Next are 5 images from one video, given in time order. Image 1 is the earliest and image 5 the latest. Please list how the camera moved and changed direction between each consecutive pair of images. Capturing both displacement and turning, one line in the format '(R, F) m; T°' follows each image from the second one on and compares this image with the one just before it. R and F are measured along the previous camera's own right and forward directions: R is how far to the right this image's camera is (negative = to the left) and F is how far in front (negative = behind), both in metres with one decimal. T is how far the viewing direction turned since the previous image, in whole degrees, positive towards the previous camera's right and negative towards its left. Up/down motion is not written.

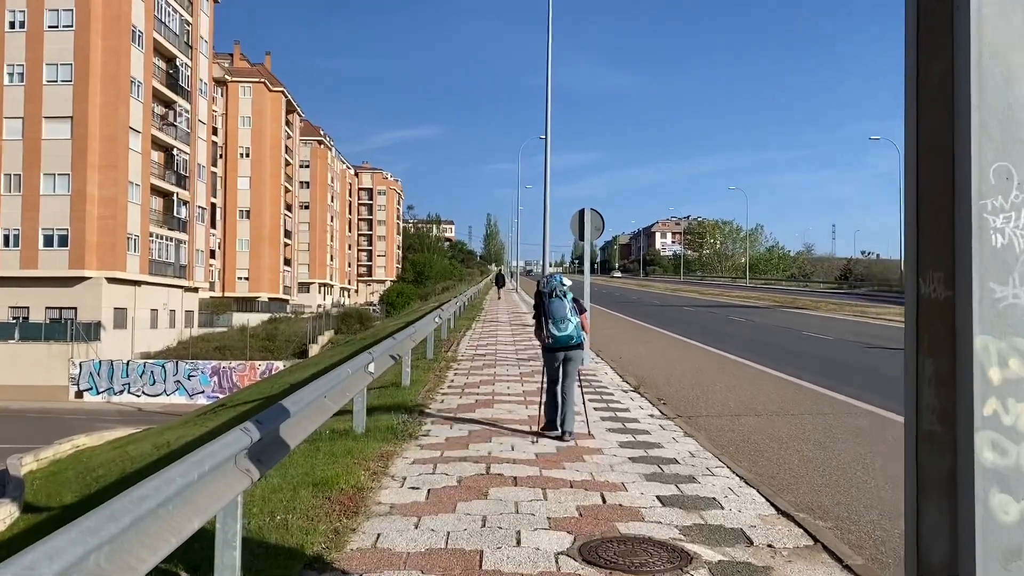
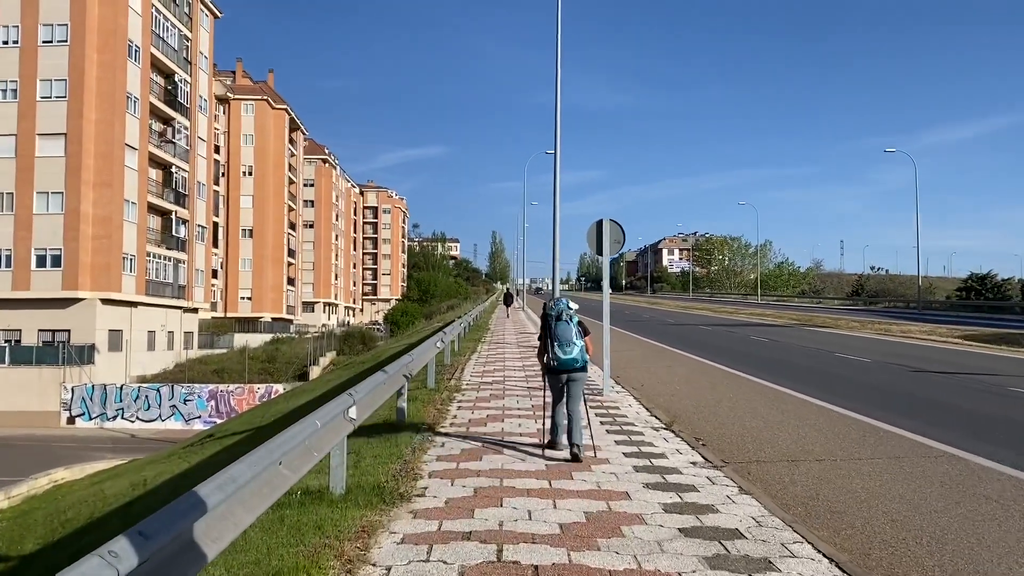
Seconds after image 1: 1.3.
(-0.1, +1.4) m; 0°
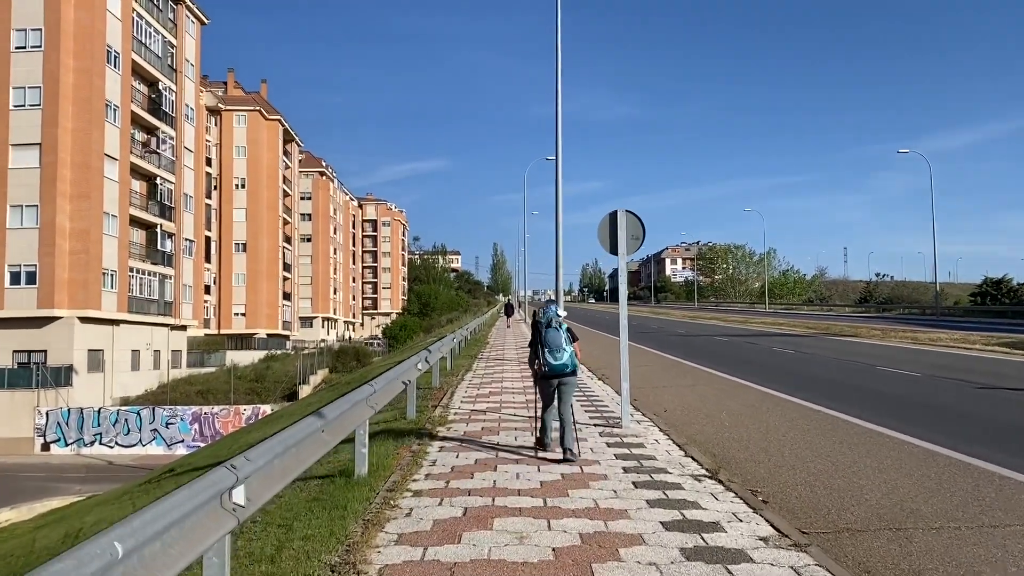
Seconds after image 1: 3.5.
(+0.1, +2.1) m; 0°
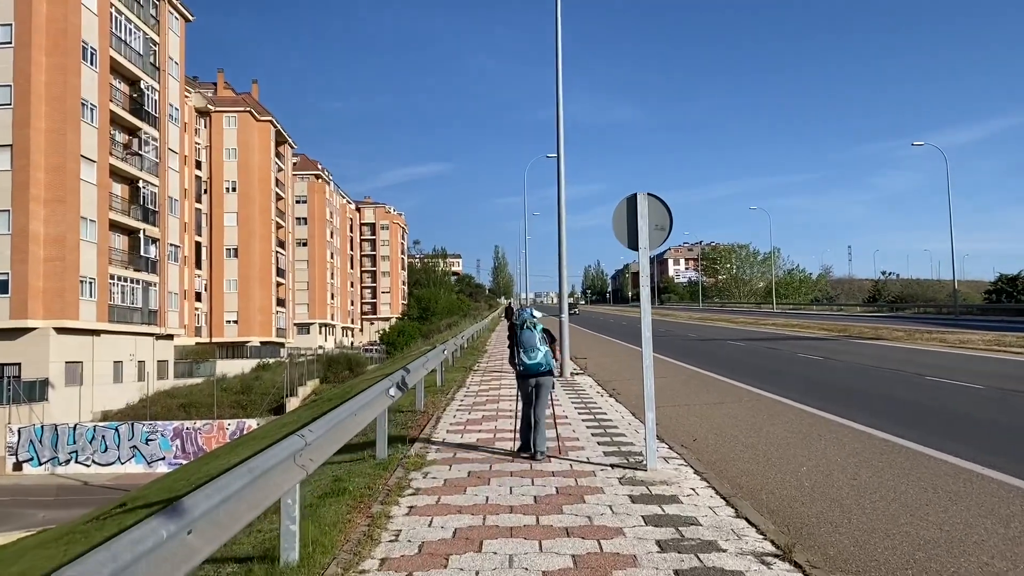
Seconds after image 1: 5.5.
(+0.1, +1.9) m; 0°
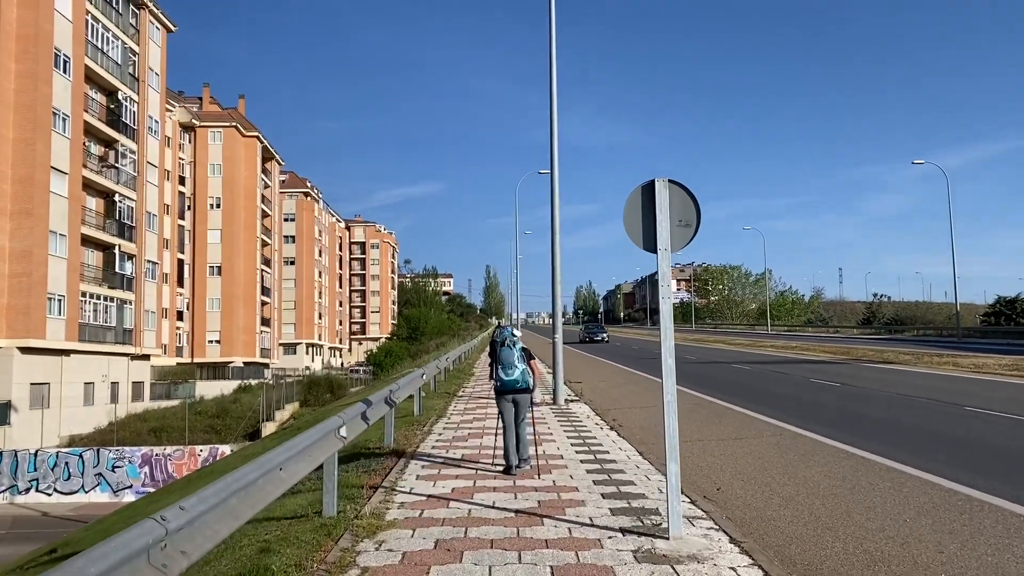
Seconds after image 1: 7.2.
(+0.1, +1.6) m; +1°
